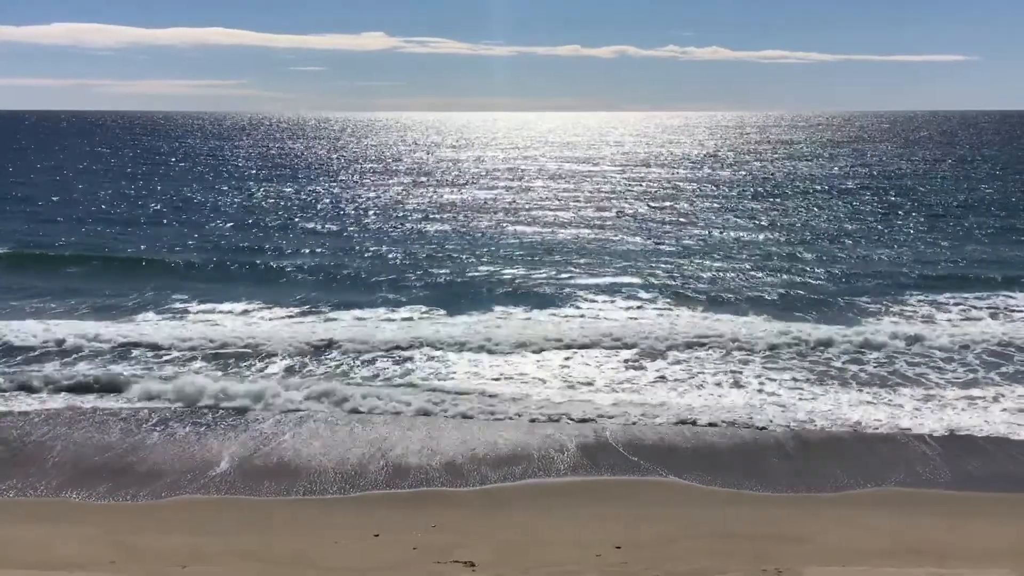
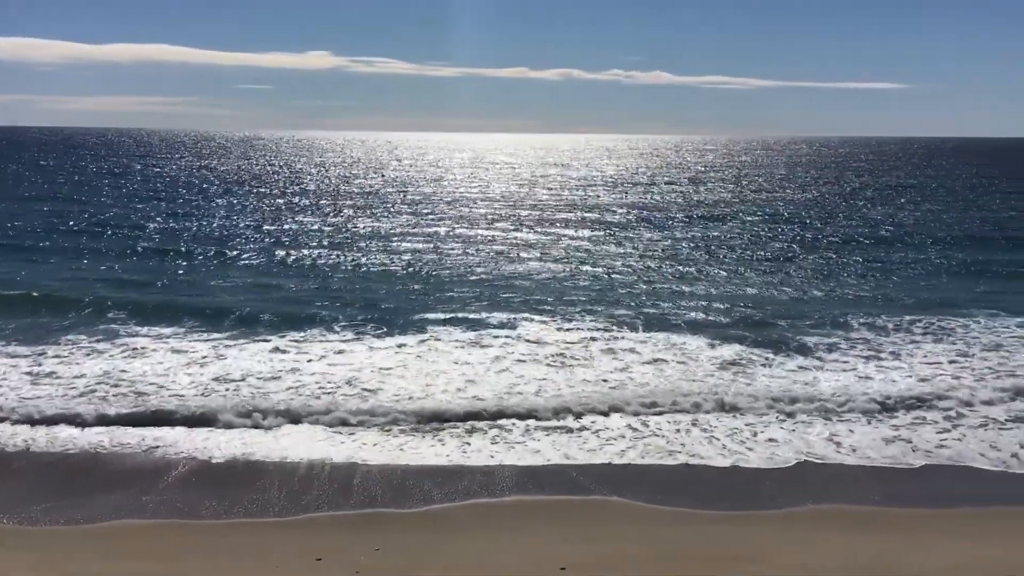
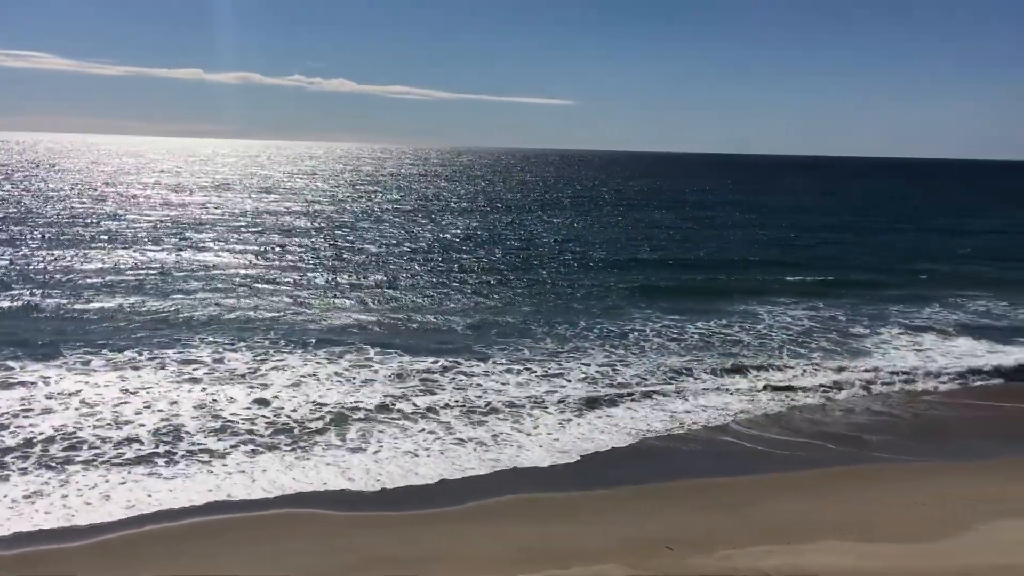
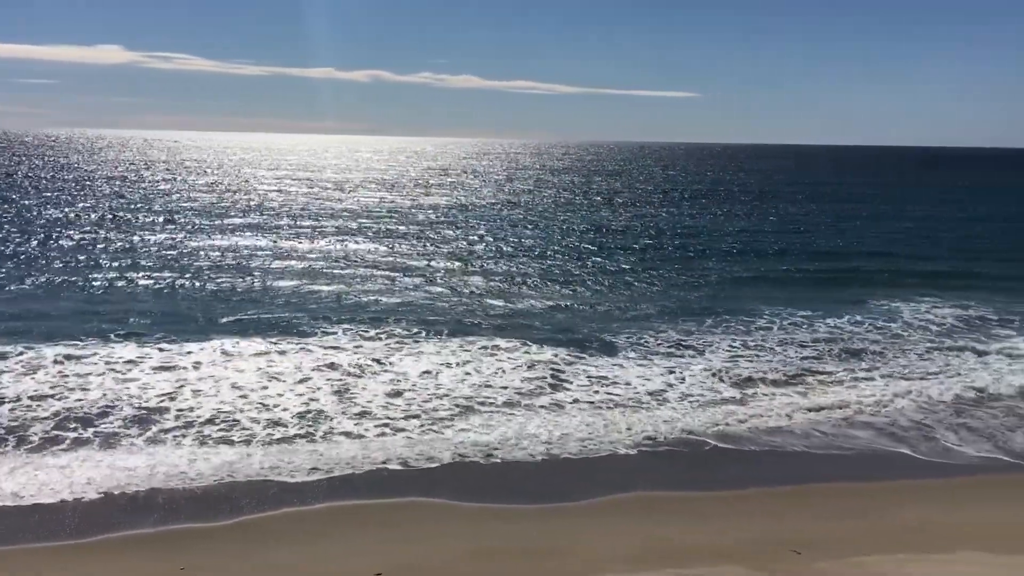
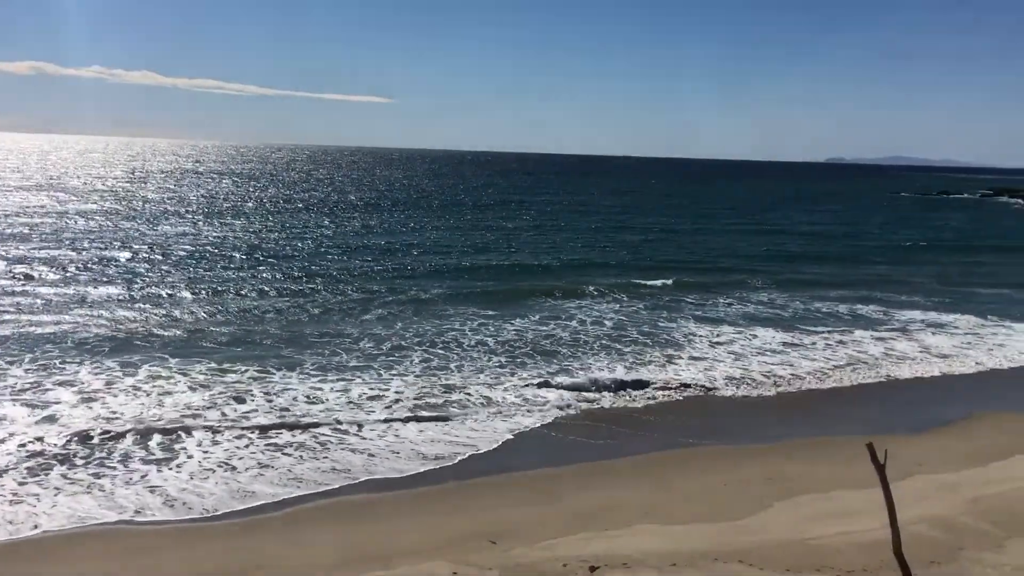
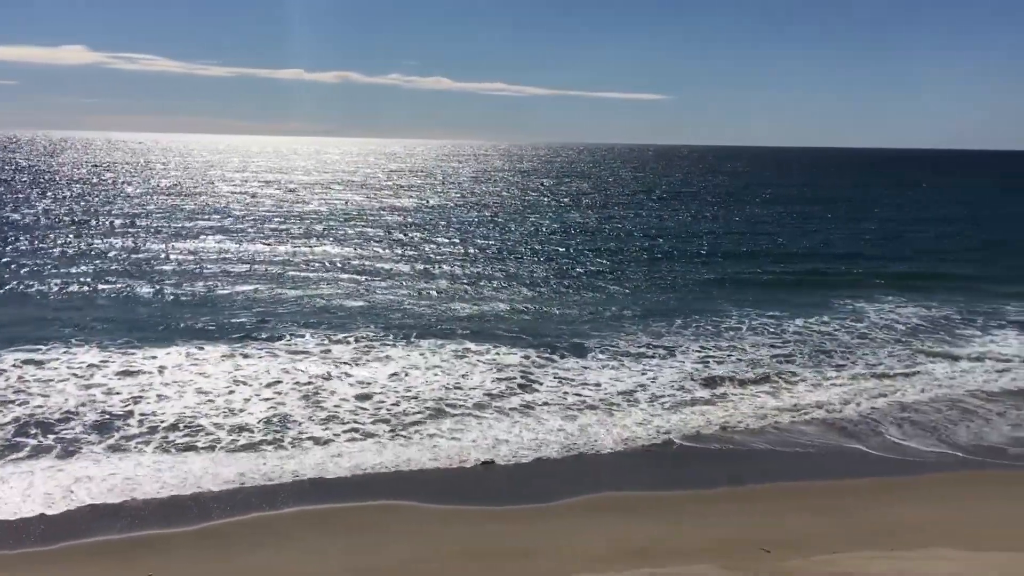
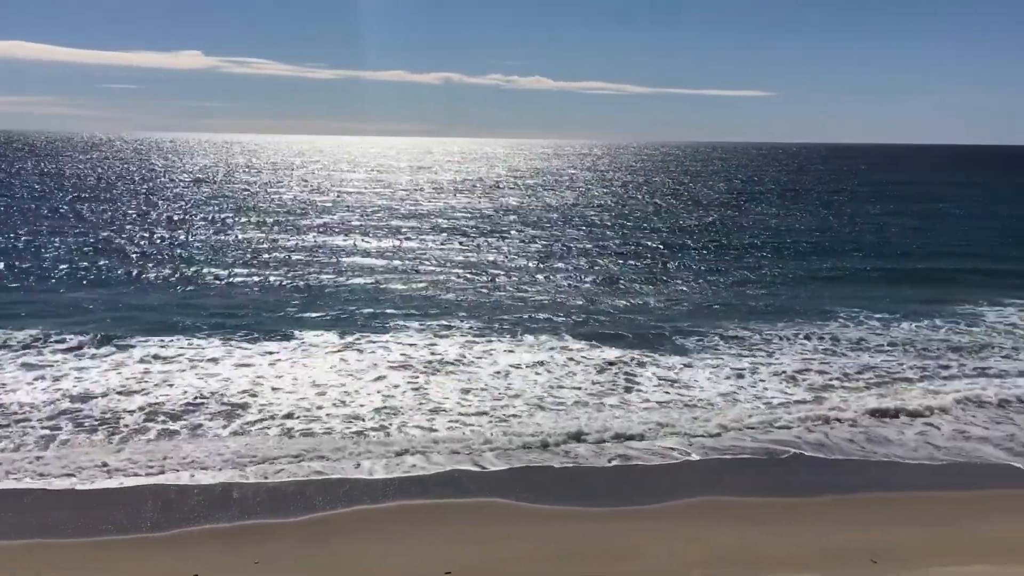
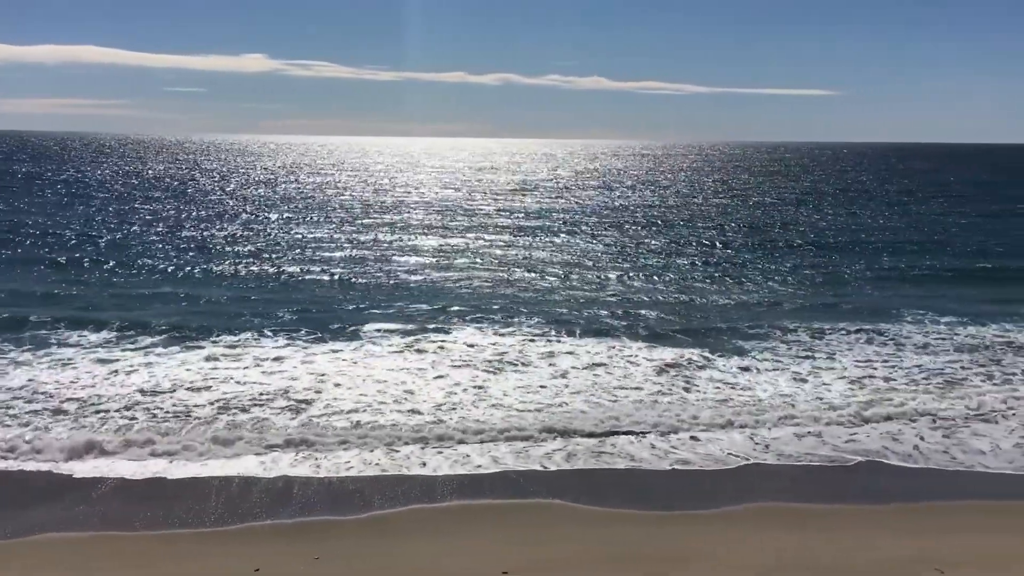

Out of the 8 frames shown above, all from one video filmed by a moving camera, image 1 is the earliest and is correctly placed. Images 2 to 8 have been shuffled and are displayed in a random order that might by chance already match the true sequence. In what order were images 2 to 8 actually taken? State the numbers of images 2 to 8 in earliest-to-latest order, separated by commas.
2, 8, 7, 4, 6, 3, 5
